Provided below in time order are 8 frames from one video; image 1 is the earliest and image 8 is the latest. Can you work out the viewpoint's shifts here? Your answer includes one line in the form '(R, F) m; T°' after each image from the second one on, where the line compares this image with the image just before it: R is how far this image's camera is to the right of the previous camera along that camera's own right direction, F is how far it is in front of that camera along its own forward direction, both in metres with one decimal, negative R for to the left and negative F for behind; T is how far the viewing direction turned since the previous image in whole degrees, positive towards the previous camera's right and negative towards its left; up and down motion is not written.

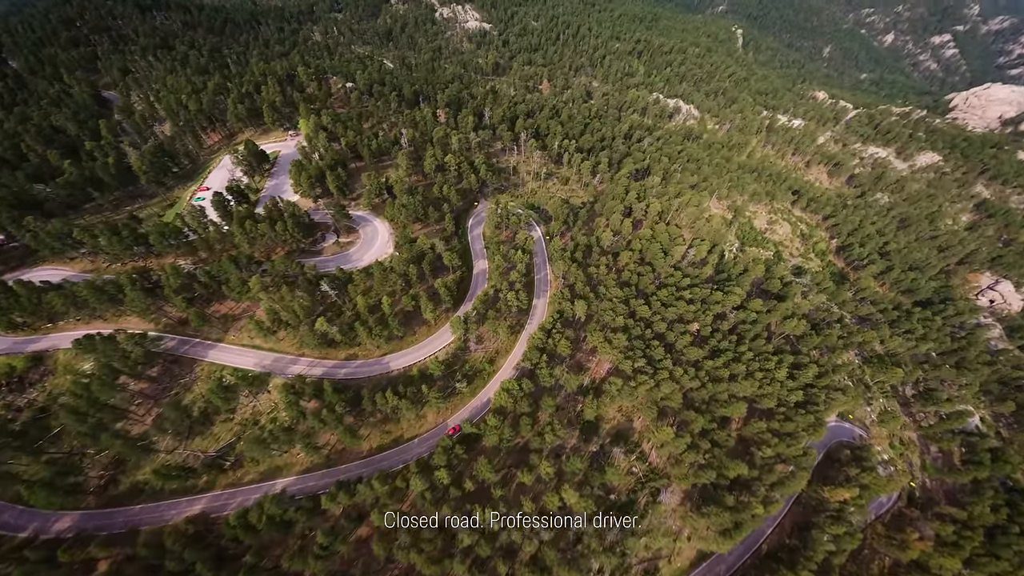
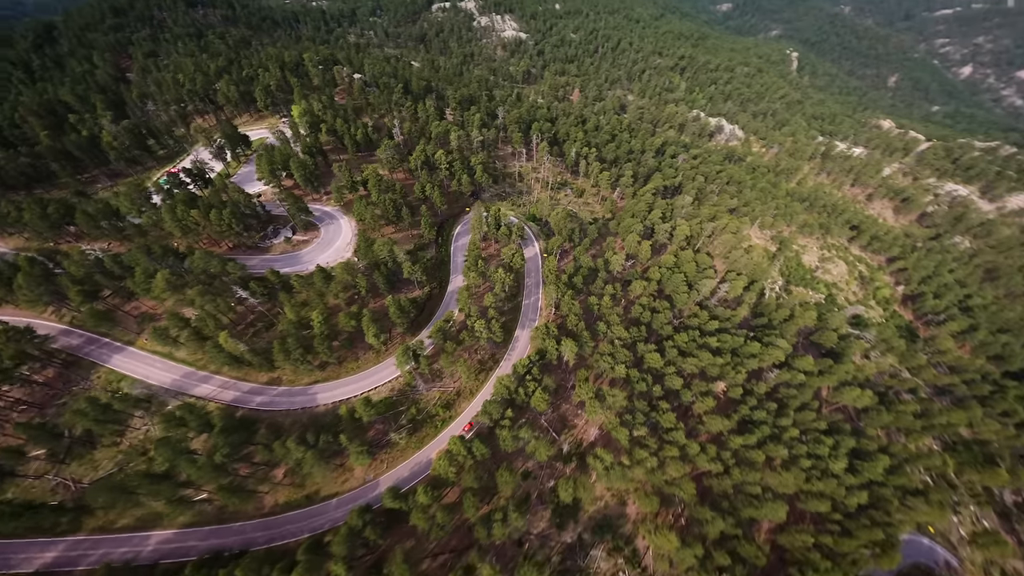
(+10.7, +18.3) m; -4°
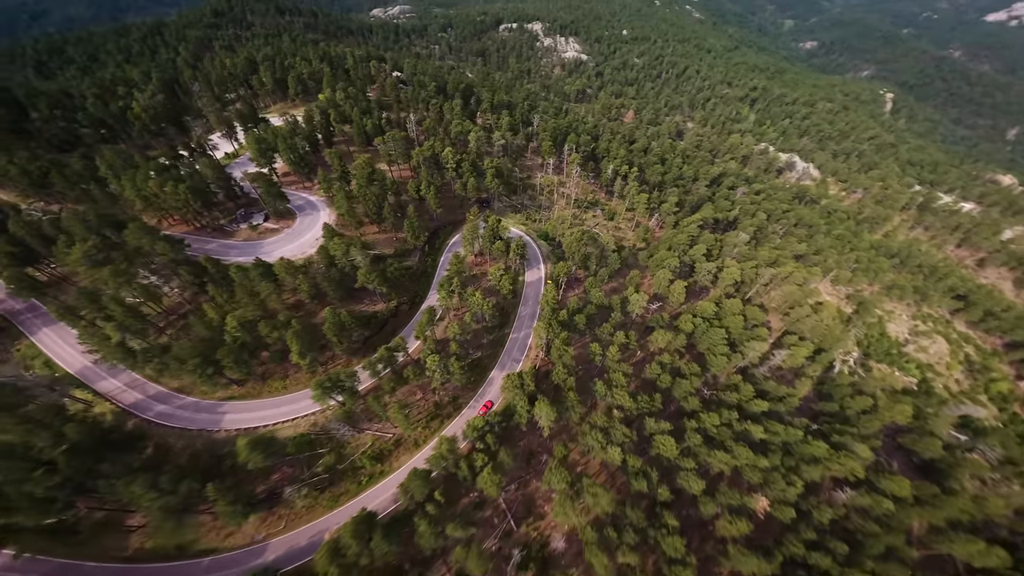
(+10.0, +16.1) m; -7°
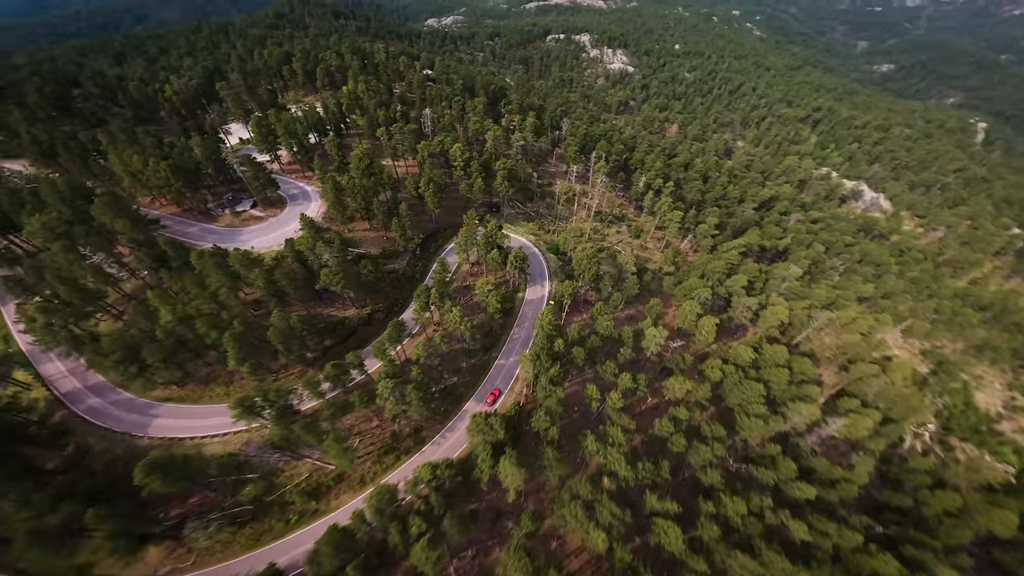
(+6.5, +10.0) m; -5°
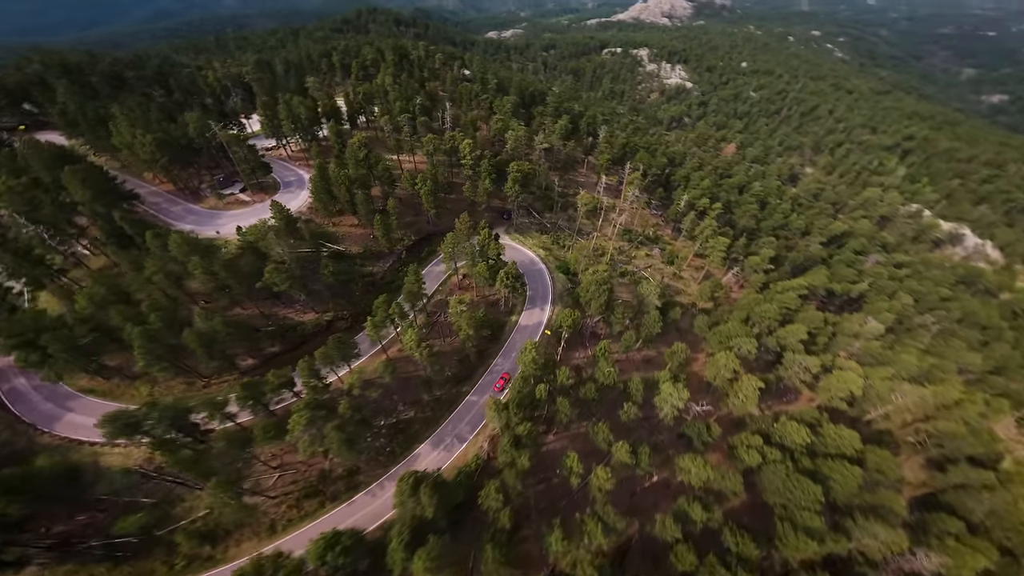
(+7.3, +10.9) m; -6°
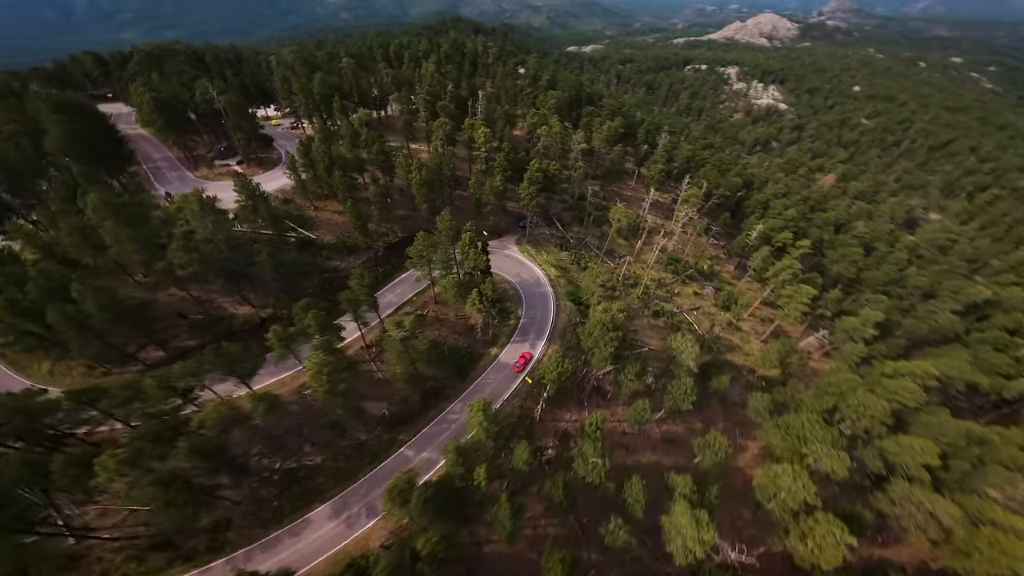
(+8.4, +13.6) m; -9°
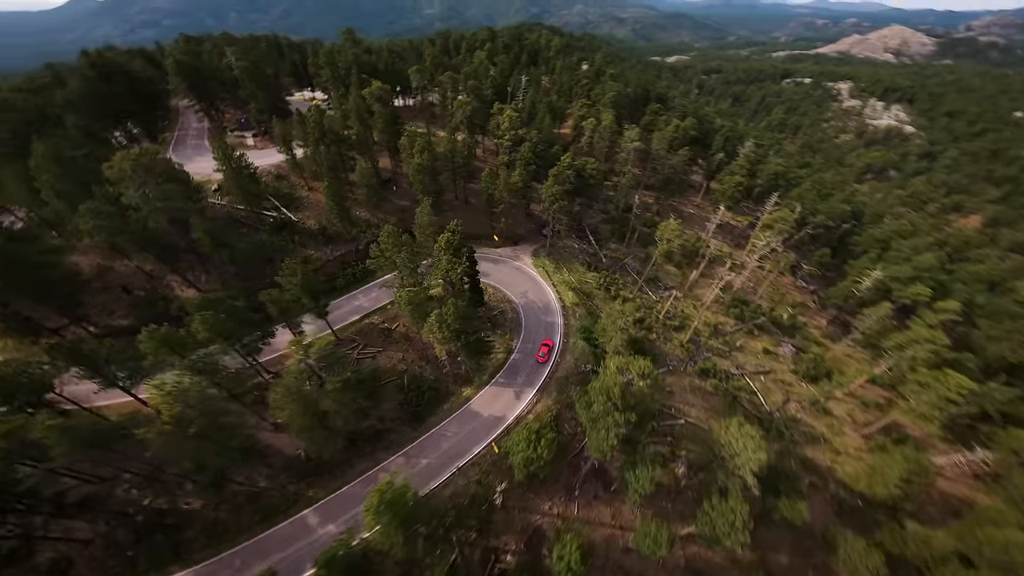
(+6.0, +11.7) m; -9°
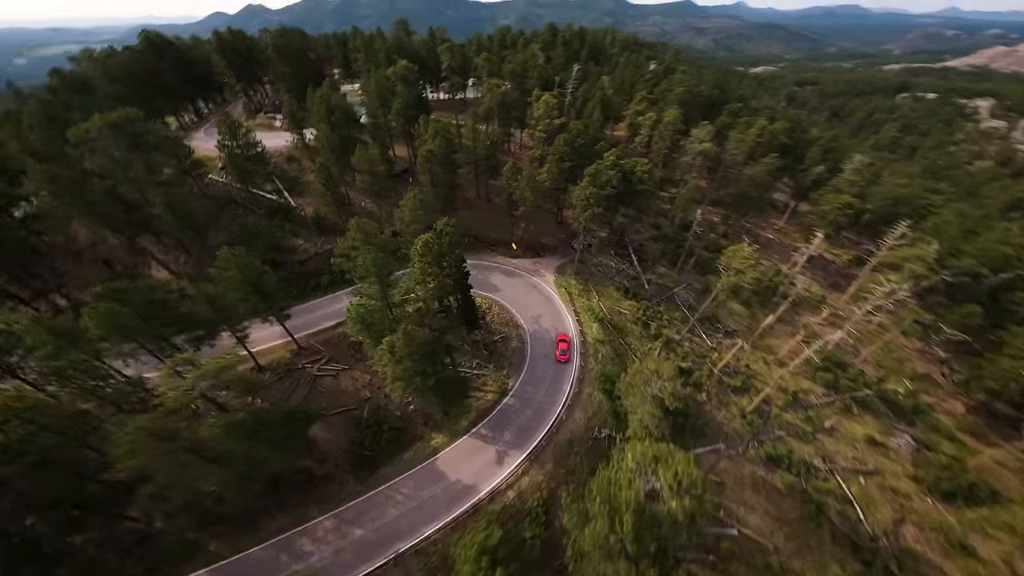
(+3.5, +8.6) m; -8°
